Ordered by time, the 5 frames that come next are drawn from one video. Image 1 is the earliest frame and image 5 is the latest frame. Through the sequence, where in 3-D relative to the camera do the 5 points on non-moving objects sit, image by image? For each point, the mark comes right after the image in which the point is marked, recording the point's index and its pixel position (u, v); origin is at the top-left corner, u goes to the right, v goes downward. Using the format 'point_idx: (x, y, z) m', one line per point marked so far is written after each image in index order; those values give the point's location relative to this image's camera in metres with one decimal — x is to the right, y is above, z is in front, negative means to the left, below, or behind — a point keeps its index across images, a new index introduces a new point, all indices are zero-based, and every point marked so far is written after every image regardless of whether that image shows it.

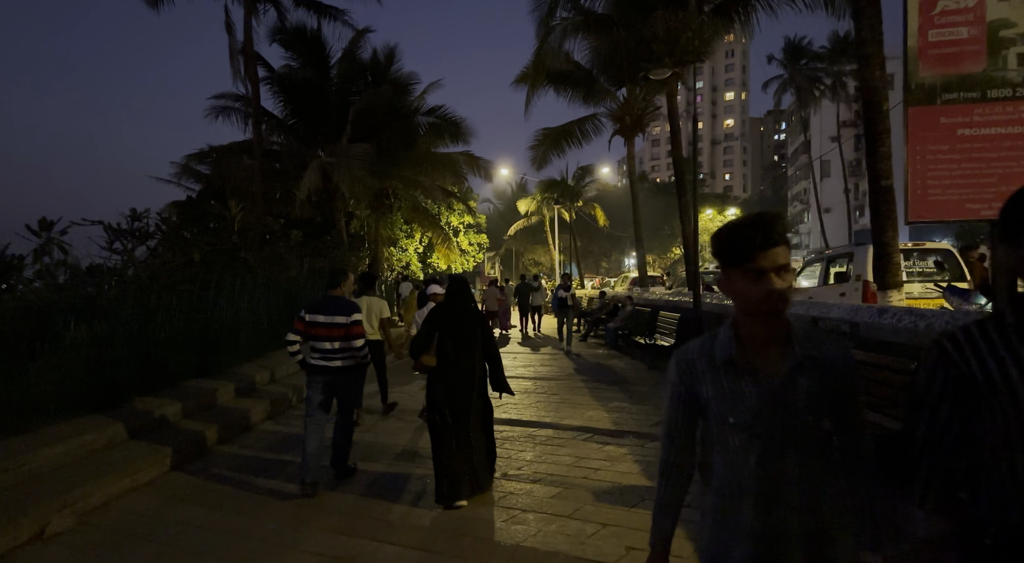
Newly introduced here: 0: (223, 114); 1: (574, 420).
0: (-8.1, +4.7, +19.1) m
1: (+0.7, -1.5, +7.2) m
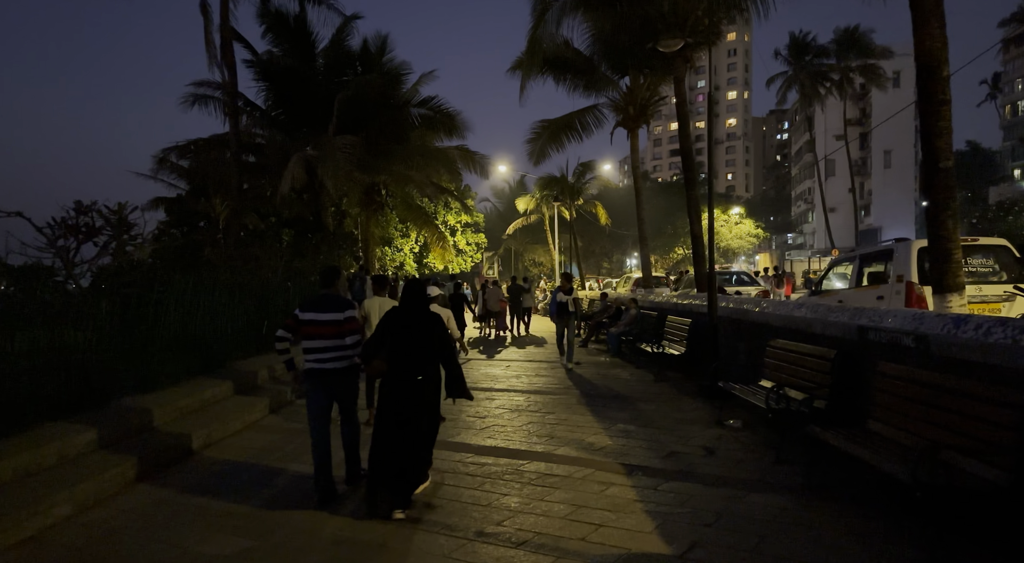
0: (-8.2, +4.7, +17.9) m
1: (+0.5, -1.5, +6.0) m
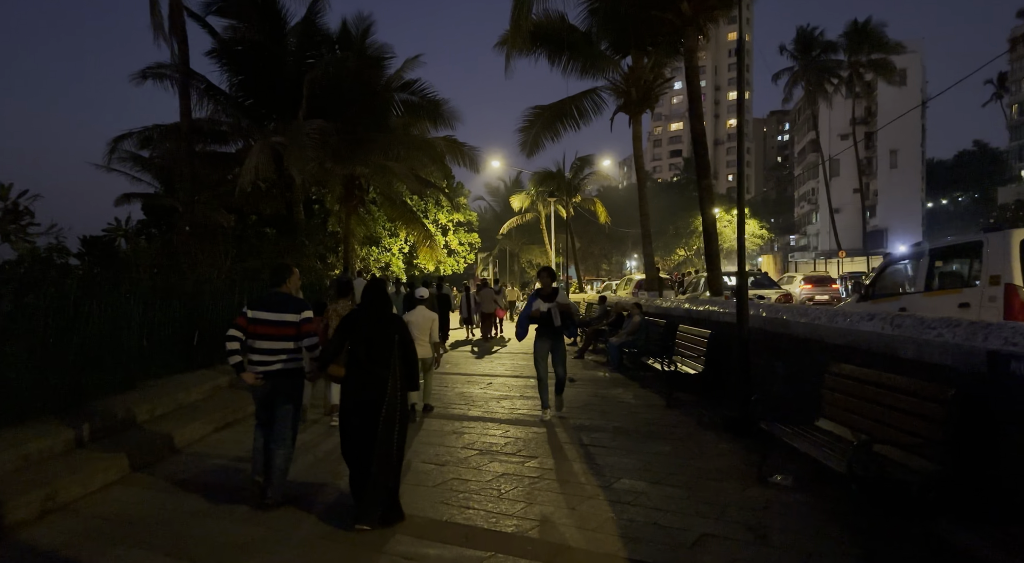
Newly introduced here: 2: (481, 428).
0: (-8.5, +4.7, +16.1) m
1: (+0.3, -1.5, +4.2) m
2: (-0.4, -1.5, +7.1) m
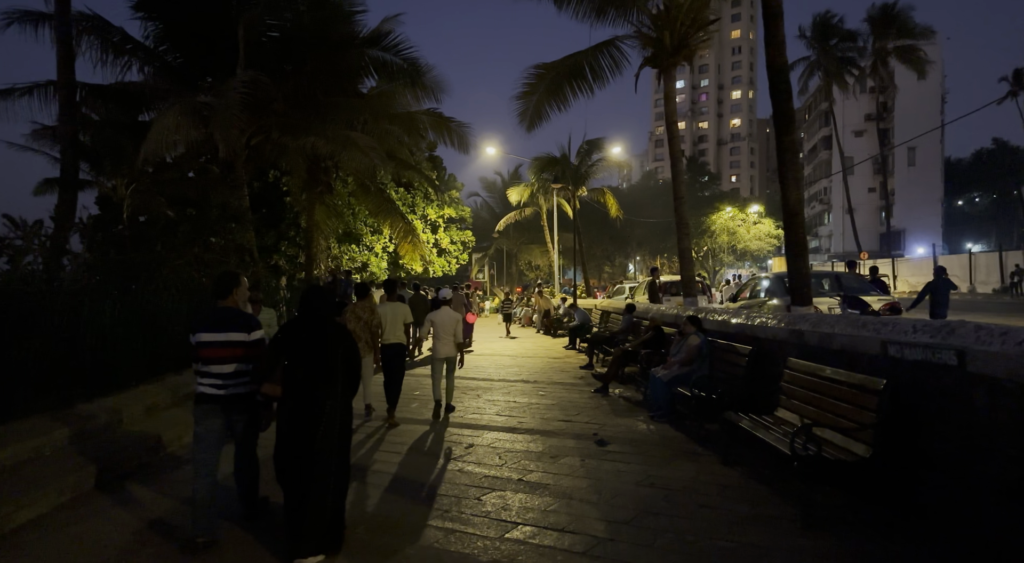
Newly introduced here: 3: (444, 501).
0: (-8.6, +4.6, +12.3) m
1: (+0.2, -1.5, +0.4) m
2: (-0.4, -1.5, +3.3) m
3: (-0.5, -1.6, +5.1) m
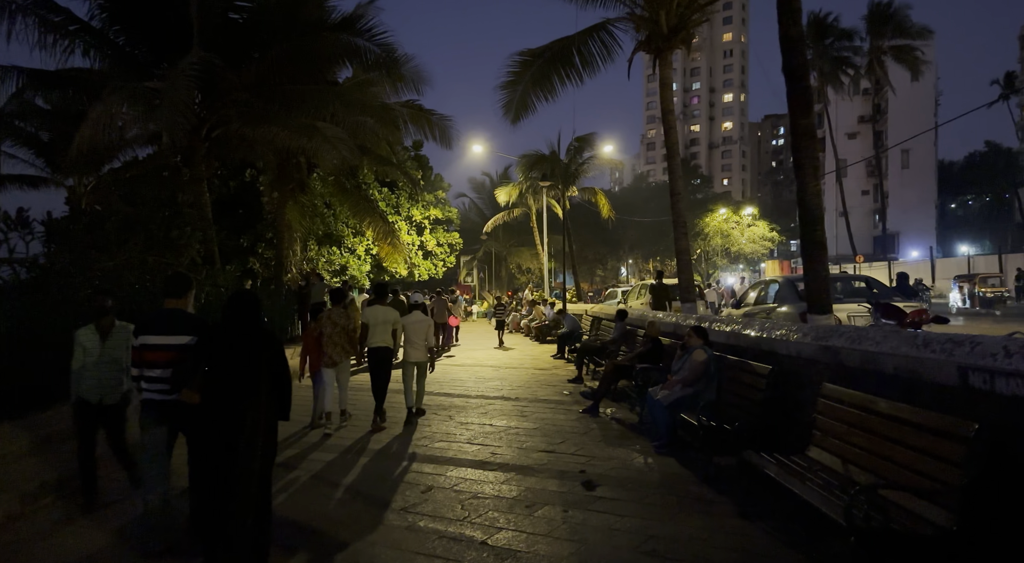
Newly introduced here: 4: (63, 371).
0: (-8.9, +4.6, +11.0) m
1: (+0.1, -1.5, -0.8) m
2: (-0.6, -1.6, +2.1) m
3: (-0.7, -1.6, +3.9) m
4: (-5.3, -1.1, +8.0) m
